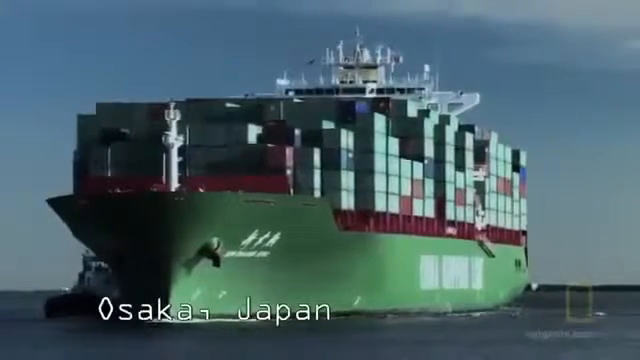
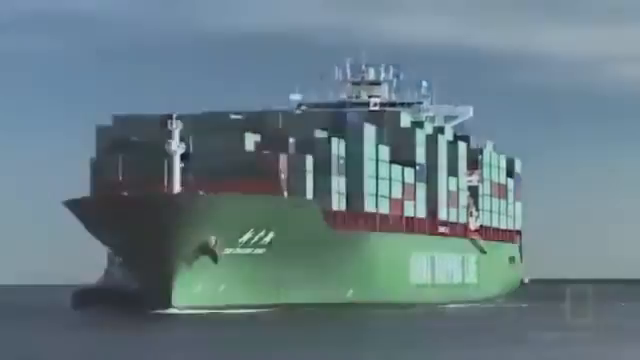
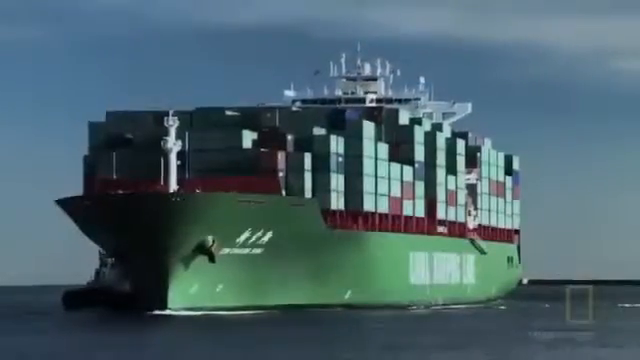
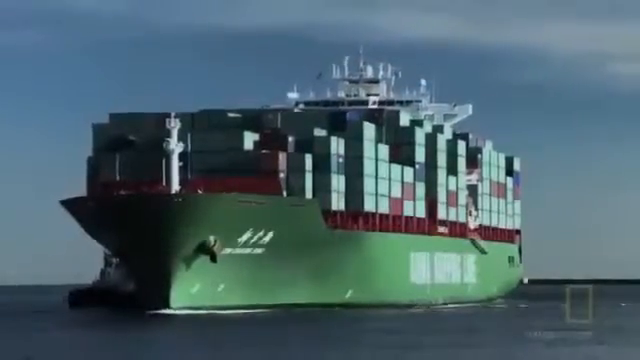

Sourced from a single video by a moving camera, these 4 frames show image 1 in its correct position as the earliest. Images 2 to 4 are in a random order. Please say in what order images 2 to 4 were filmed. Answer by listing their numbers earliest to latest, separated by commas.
3, 4, 2
